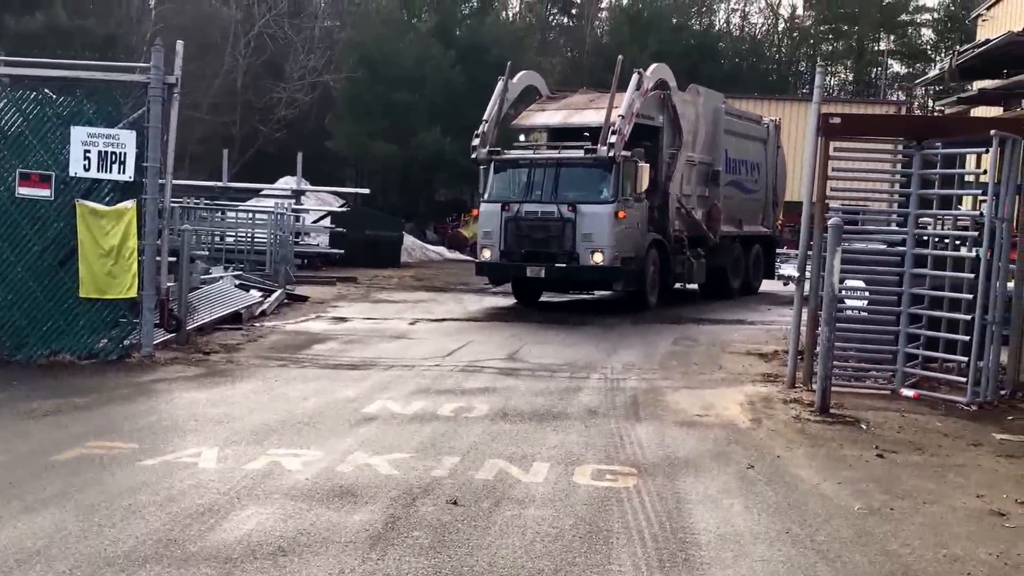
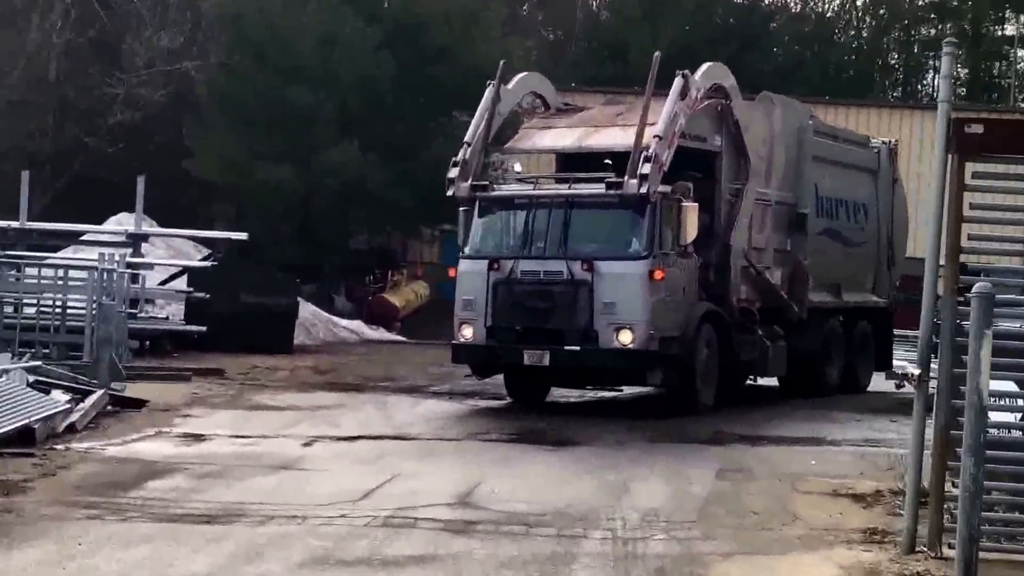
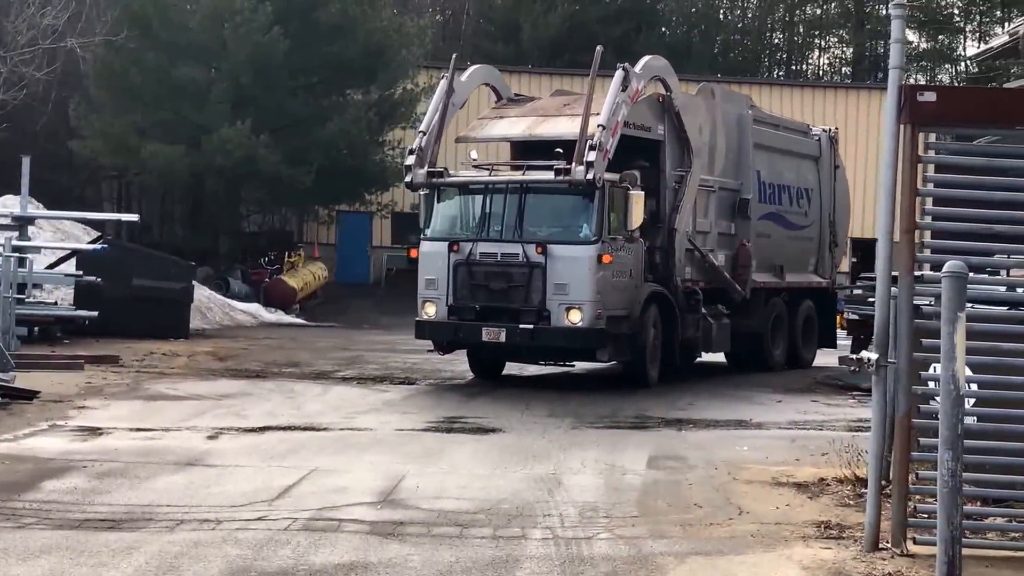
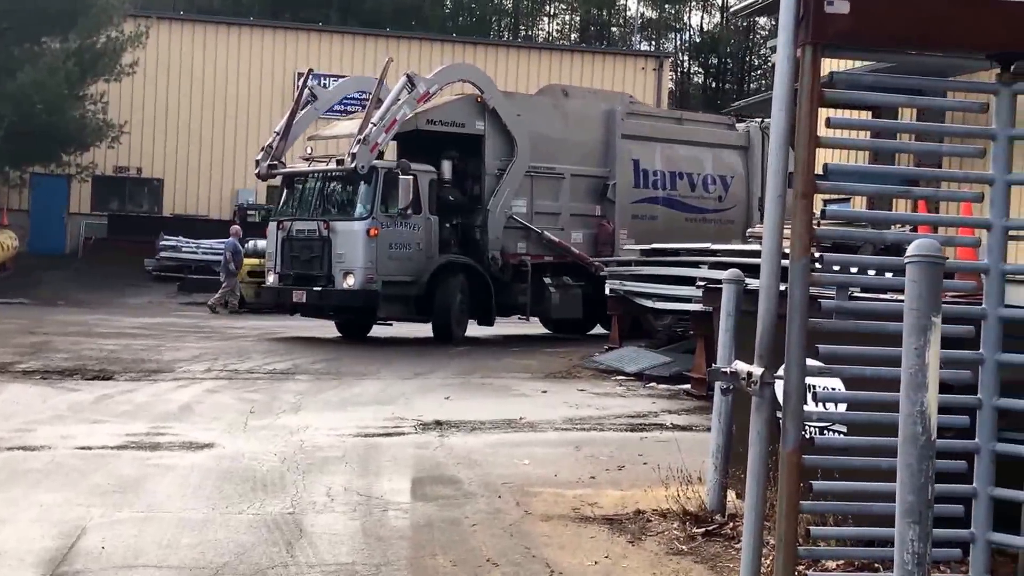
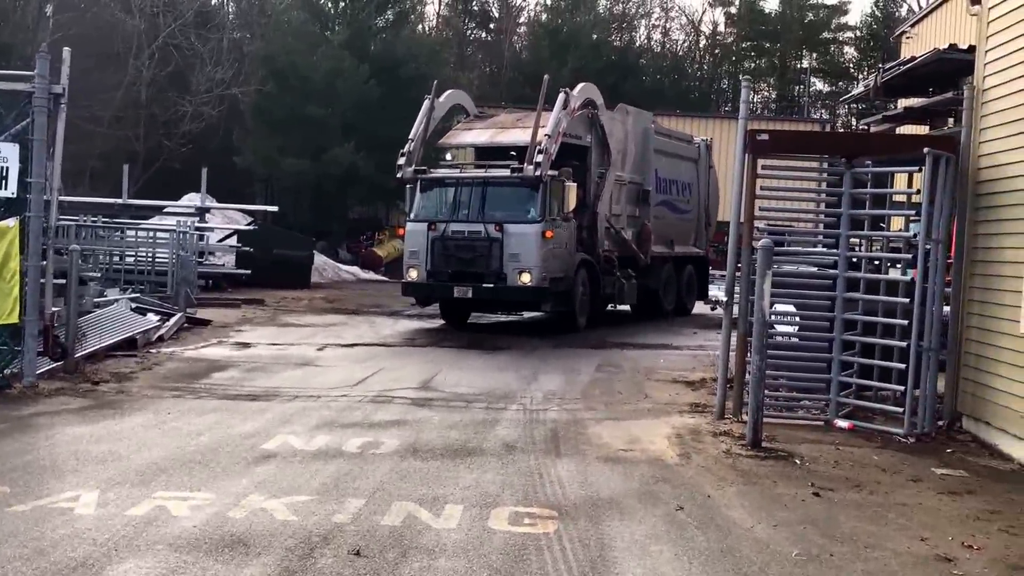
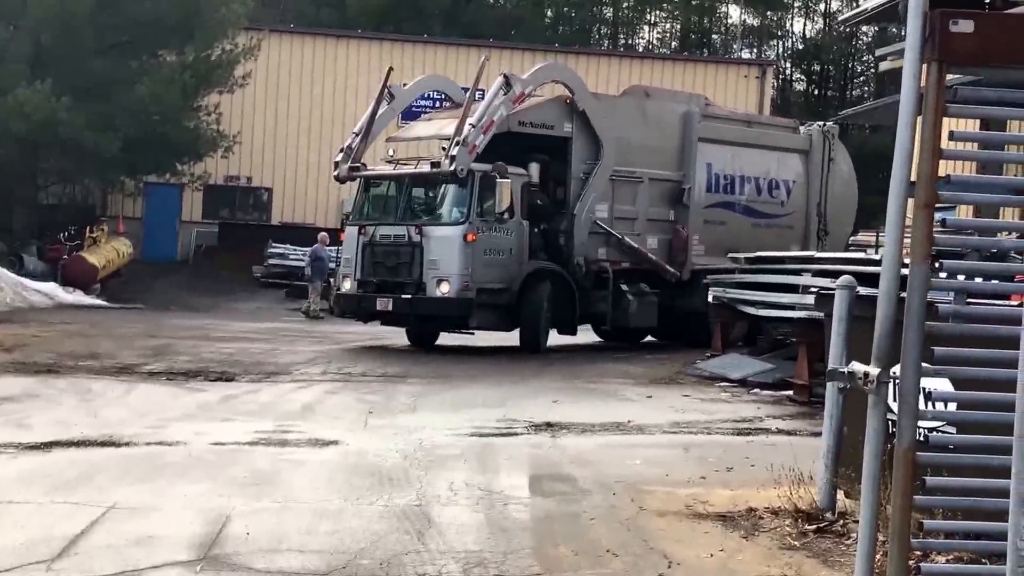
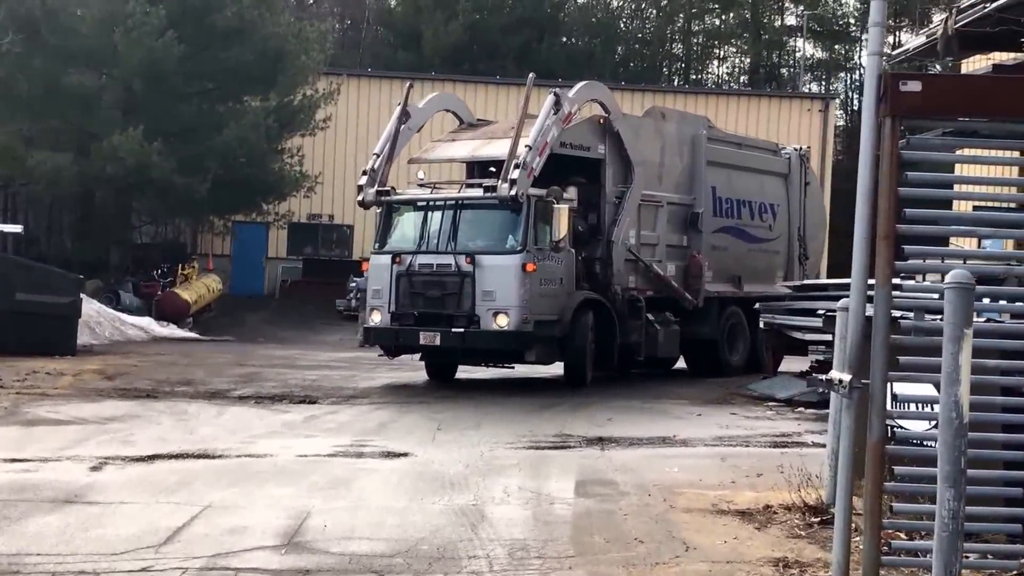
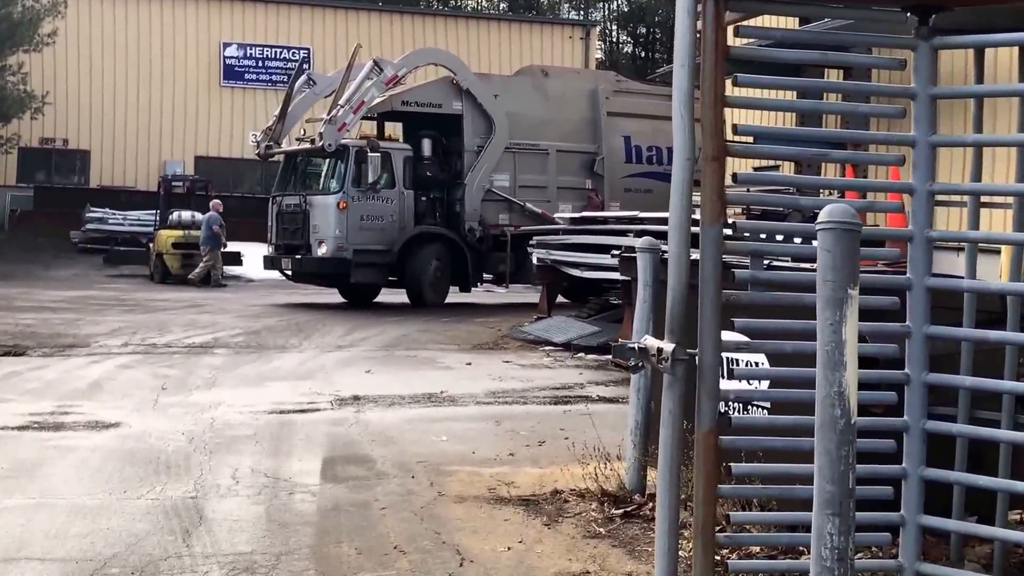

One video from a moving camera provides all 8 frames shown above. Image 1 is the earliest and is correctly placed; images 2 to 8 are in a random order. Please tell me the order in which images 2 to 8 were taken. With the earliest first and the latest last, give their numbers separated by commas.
5, 2, 3, 7, 6, 4, 8
